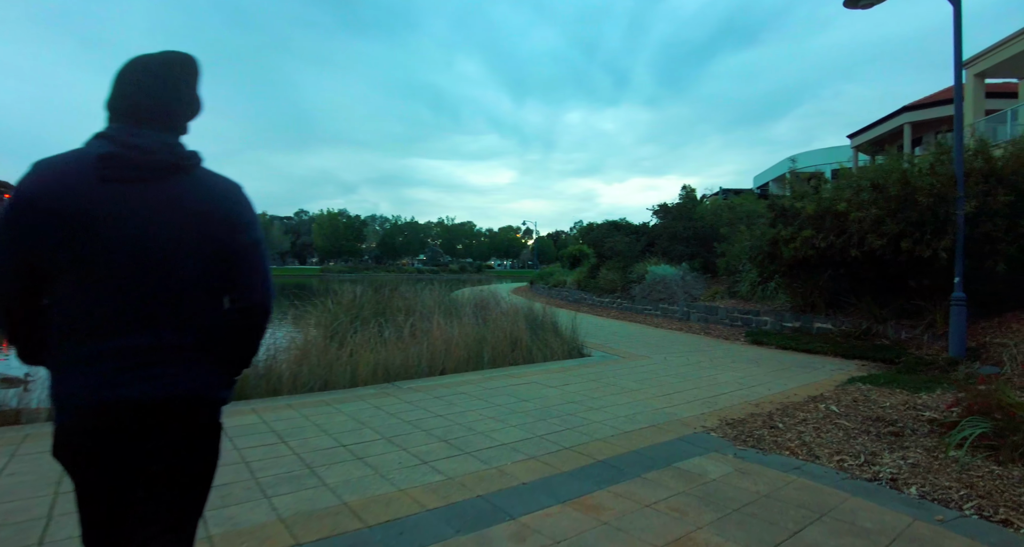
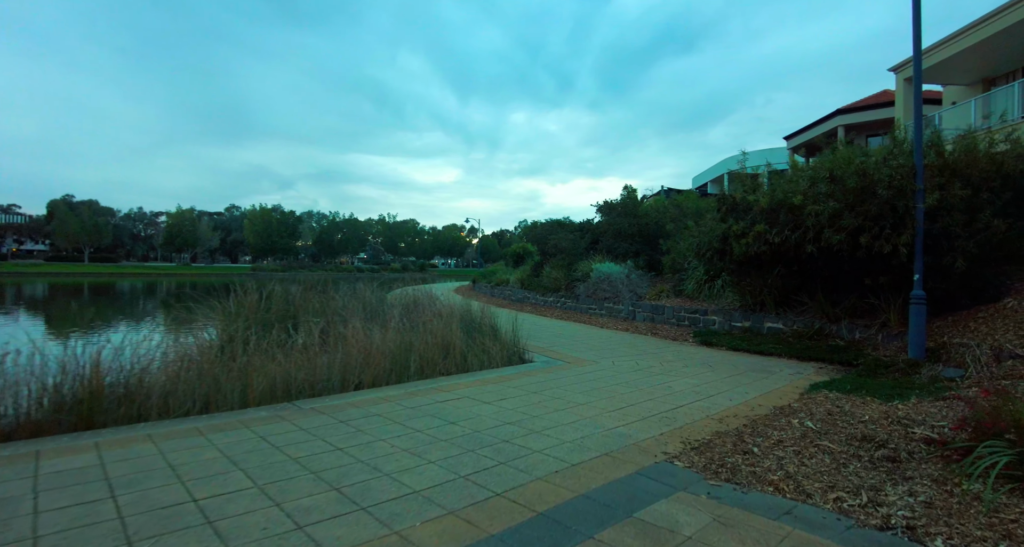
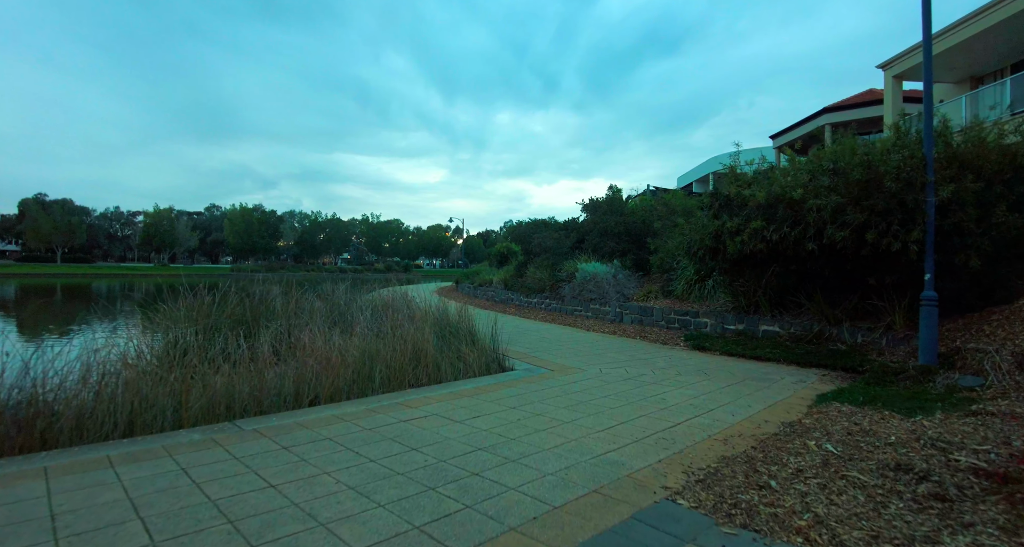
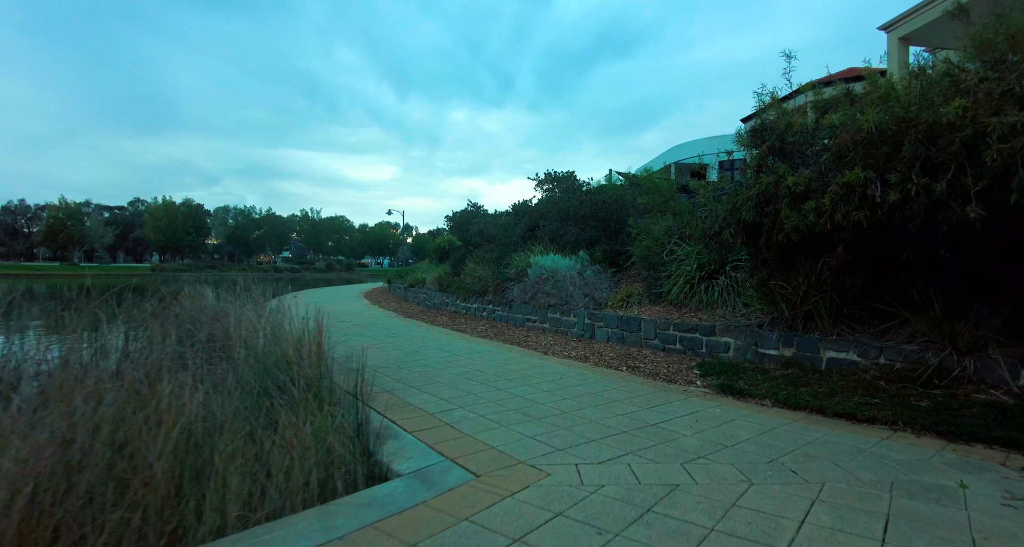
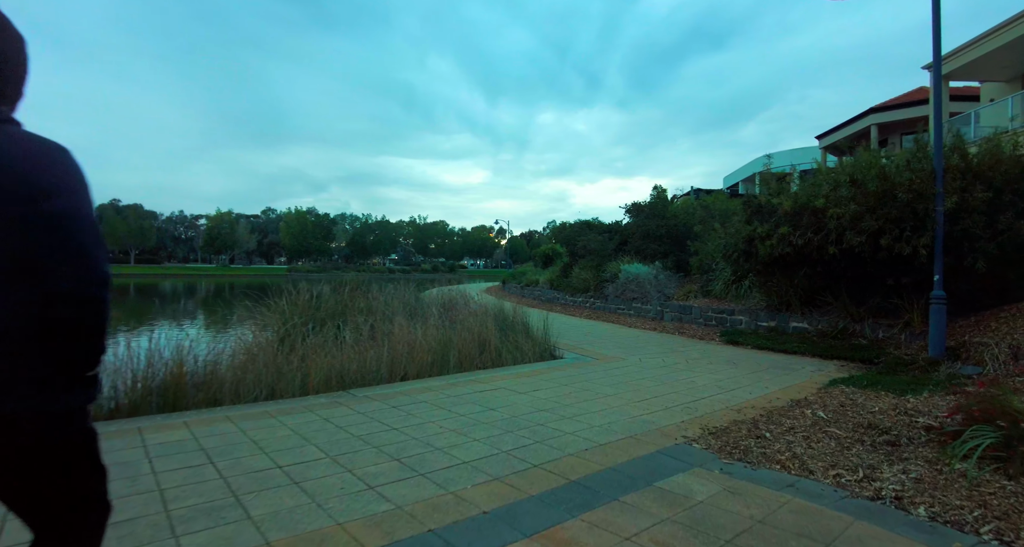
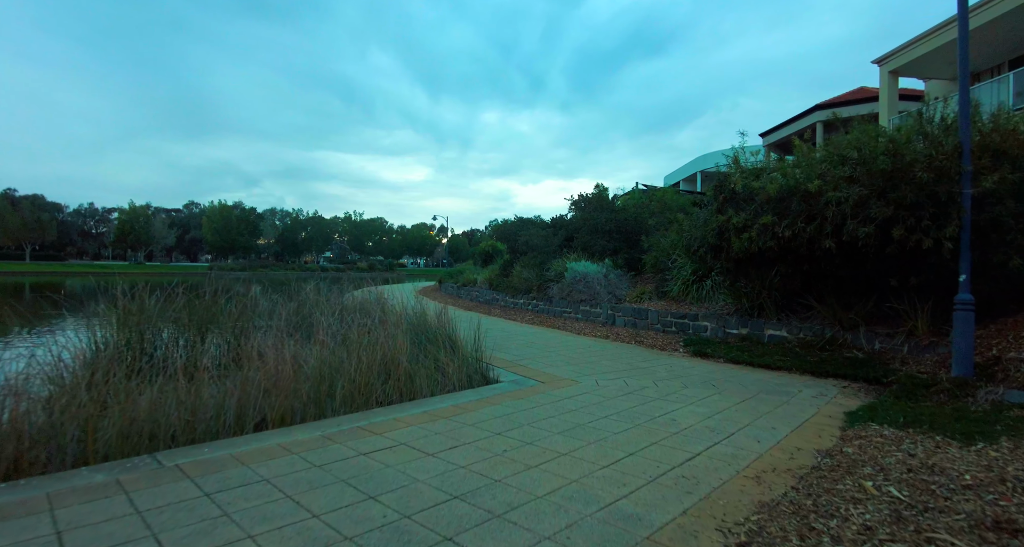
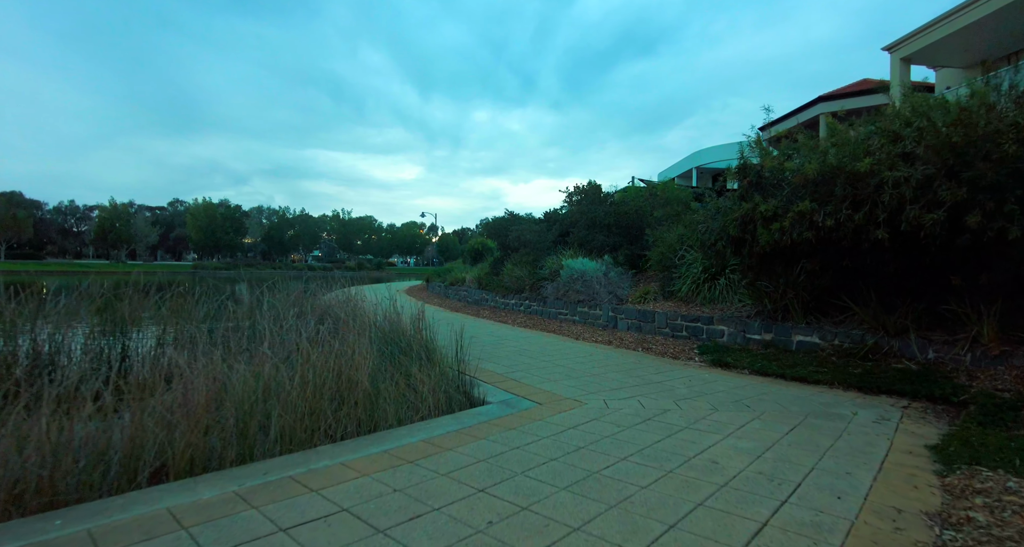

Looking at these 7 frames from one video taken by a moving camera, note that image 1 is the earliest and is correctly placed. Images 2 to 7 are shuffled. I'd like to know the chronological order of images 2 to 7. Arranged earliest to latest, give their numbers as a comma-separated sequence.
5, 2, 3, 6, 7, 4
